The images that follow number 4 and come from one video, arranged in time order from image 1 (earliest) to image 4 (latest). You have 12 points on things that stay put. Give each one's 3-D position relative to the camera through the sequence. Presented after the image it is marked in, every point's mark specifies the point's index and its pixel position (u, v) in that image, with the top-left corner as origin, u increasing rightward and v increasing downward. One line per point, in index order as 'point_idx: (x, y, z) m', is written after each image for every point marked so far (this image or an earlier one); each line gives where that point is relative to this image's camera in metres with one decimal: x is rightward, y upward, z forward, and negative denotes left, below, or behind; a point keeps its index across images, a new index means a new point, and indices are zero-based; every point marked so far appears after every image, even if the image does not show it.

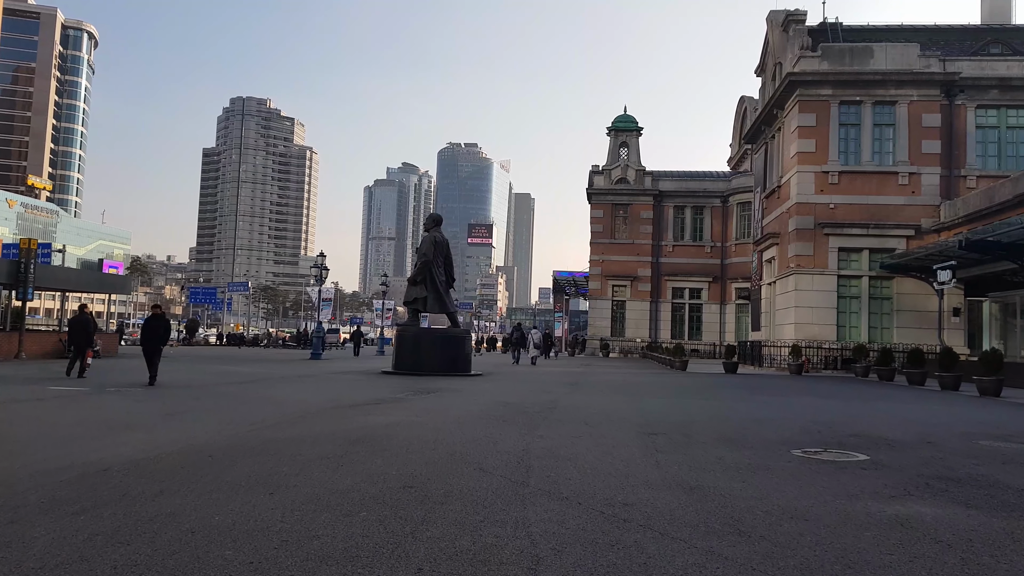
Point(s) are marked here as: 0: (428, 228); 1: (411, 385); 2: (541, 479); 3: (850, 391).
0: (-2.1, +1.5, +19.6) m
1: (-2.0, -1.9, +15.0) m
2: (+0.2, -1.4, +5.6) m
3: (+7.1, -2.2, +16.3) m
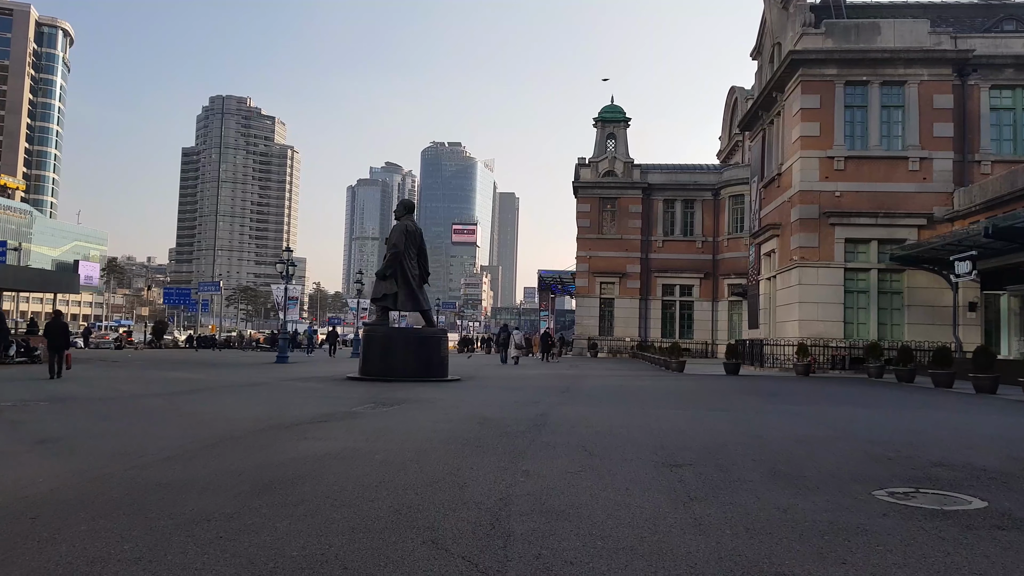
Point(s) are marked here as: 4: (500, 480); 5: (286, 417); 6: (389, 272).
0: (-2.6, +1.6, +17.5) m
1: (-2.3, -1.8, +12.9) m
2: (+0.1, -1.3, +3.5) m
3: (+6.8, -2.0, +14.4) m
4: (-0.1, -1.4, +5.5) m
5: (-2.7, -1.6, +9.2) m
6: (-2.7, +0.4, +17.0) m
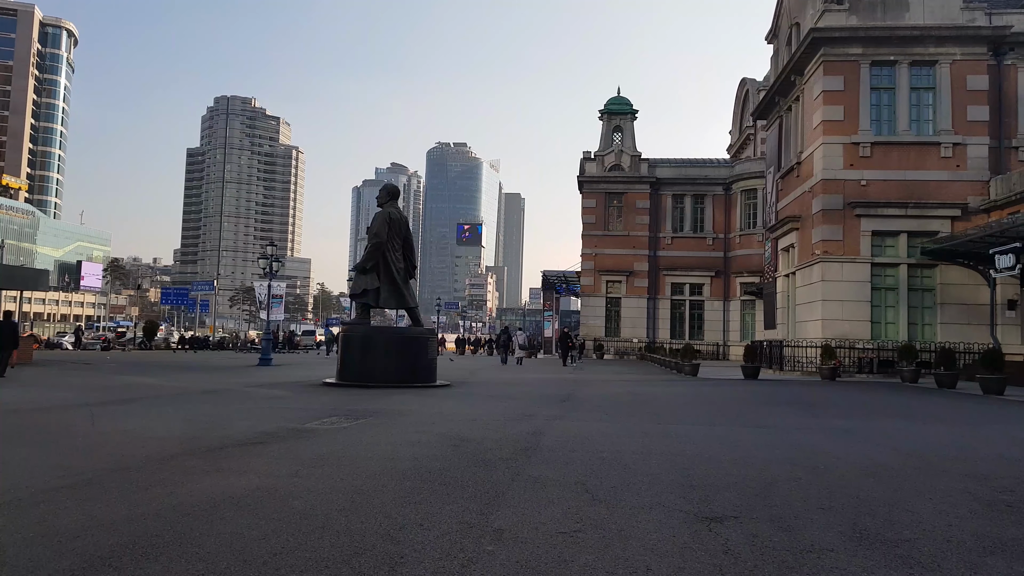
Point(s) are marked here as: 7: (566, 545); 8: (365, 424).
0: (-2.7, +1.7, +15.7) m
1: (-2.4, -1.7, +11.1) m
2: (-0.1, -1.1, +1.7) m
3: (+6.7, -1.9, +12.5) m
4: (-0.3, -1.2, +3.6) m
5: (-2.9, -1.4, +7.4) m
6: (-2.8, +0.5, +15.2) m
7: (+0.3, -1.3, +3.8) m
8: (-1.6, -1.5, +8.5) m
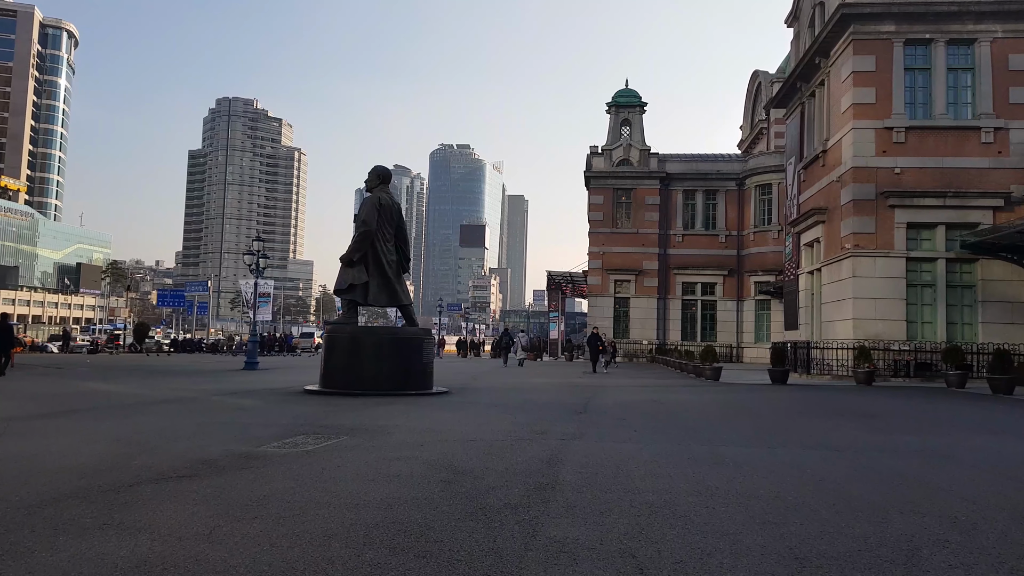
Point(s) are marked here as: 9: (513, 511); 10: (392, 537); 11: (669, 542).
0: (-2.6, +1.8, +13.9) m
1: (-2.3, -1.6, +9.4) m
2: (-0.1, -1.0, 0.0) m
3: (+6.8, -1.8, +10.7) m
4: (-0.2, -1.1, +1.9) m
5: (-2.8, -1.3, +5.7) m
6: (-2.7, +0.5, +13.5) m
7: (+0.3, -1.1, +2.0) m
8: (-1.5, -1.4, +6.7) m
9: (0.0, -1.2, +4.2) m
10: (-0.6, -1.2, +3.7) m
11: (+0.8, -1.2, +3.6) m
